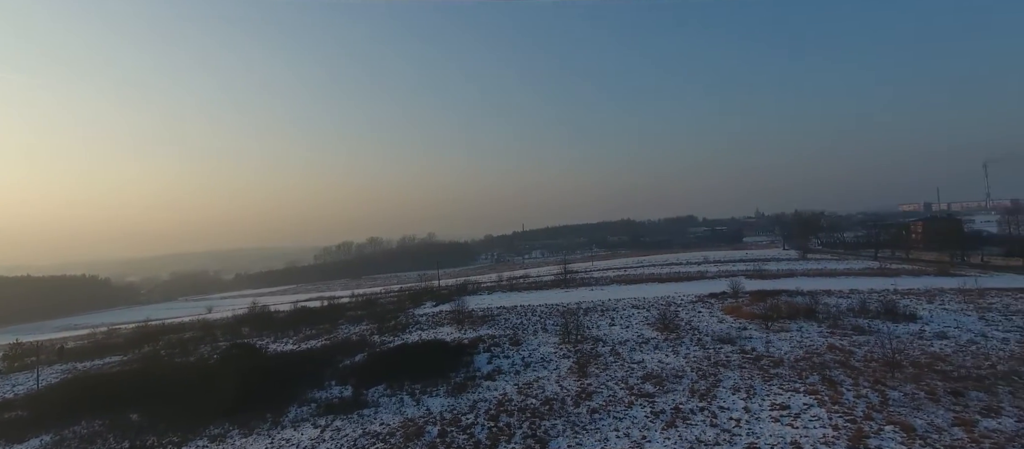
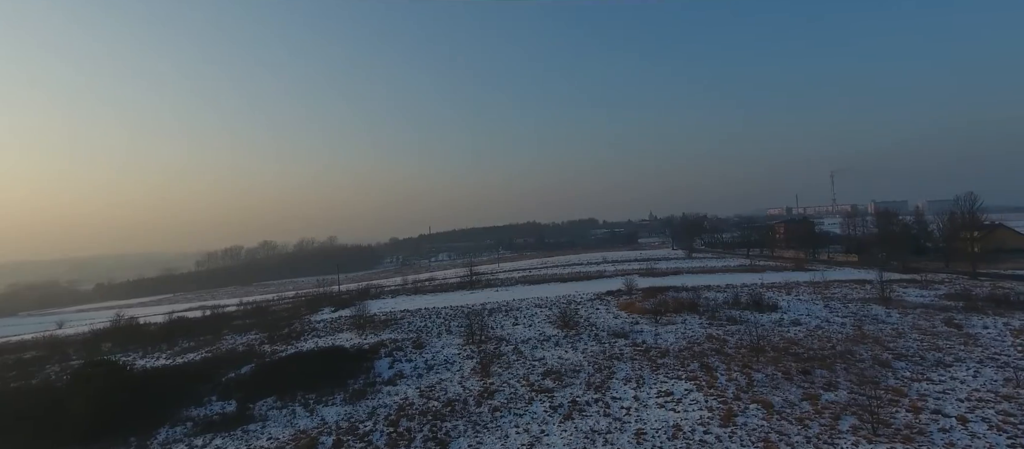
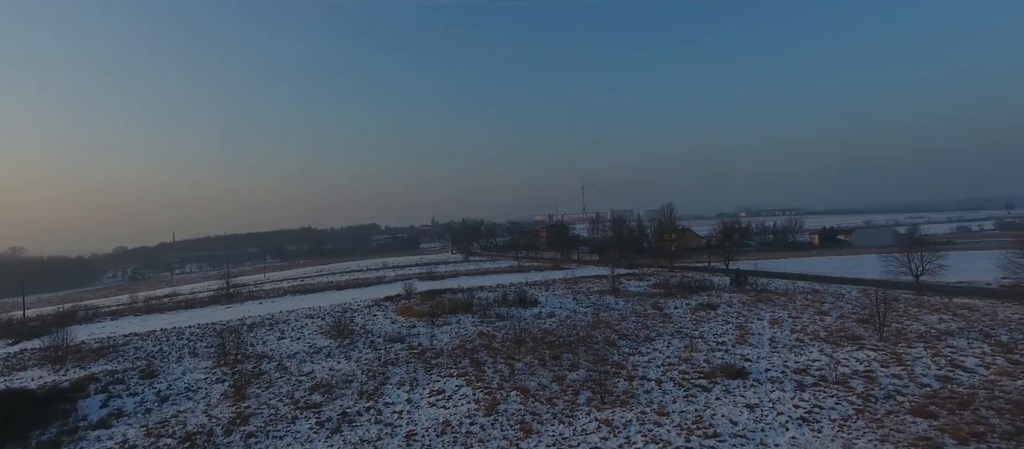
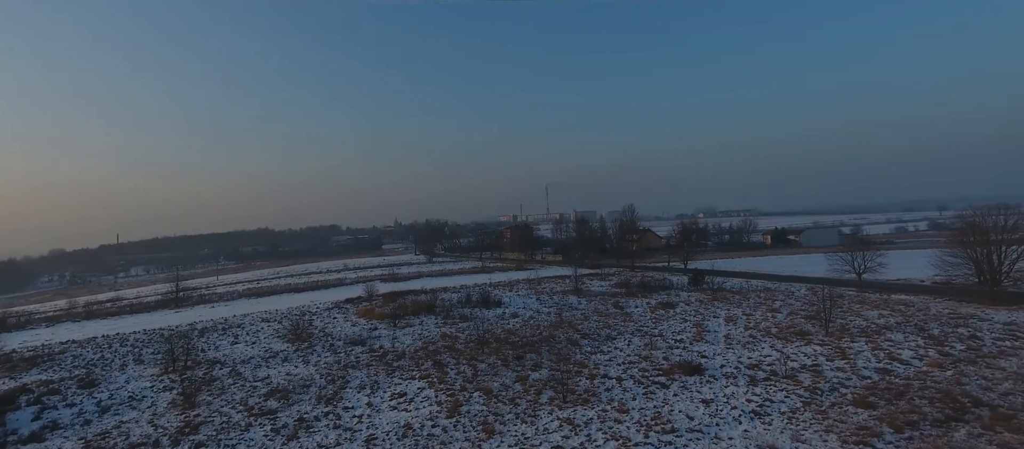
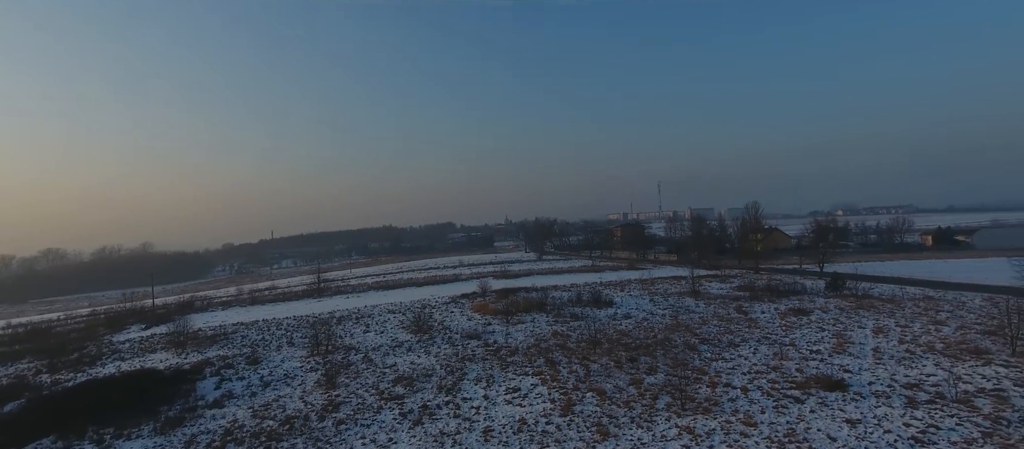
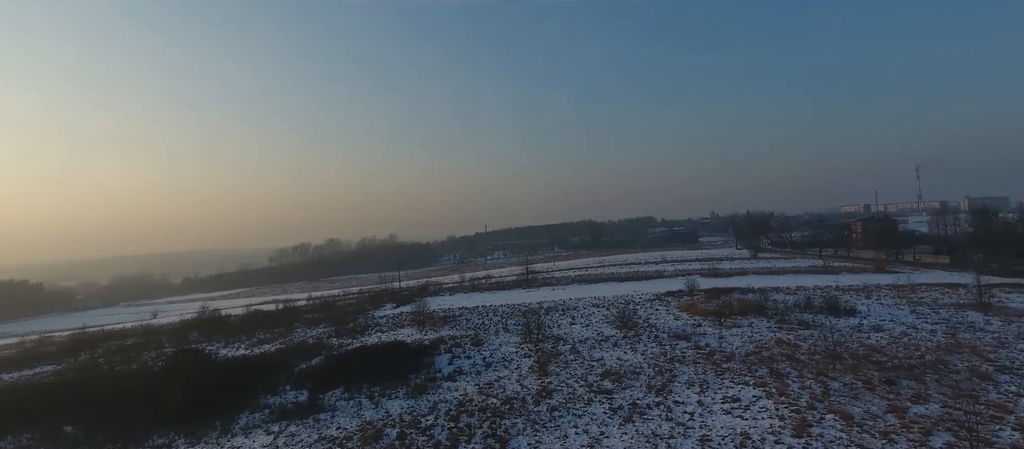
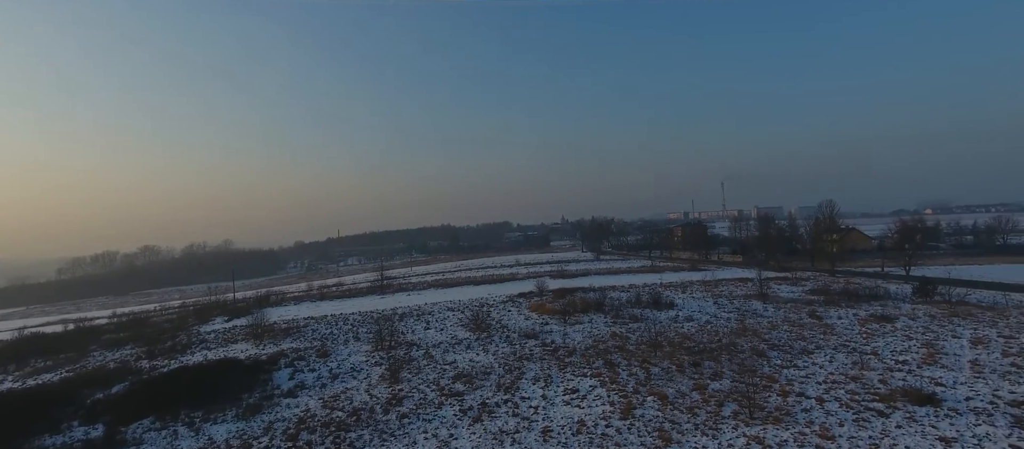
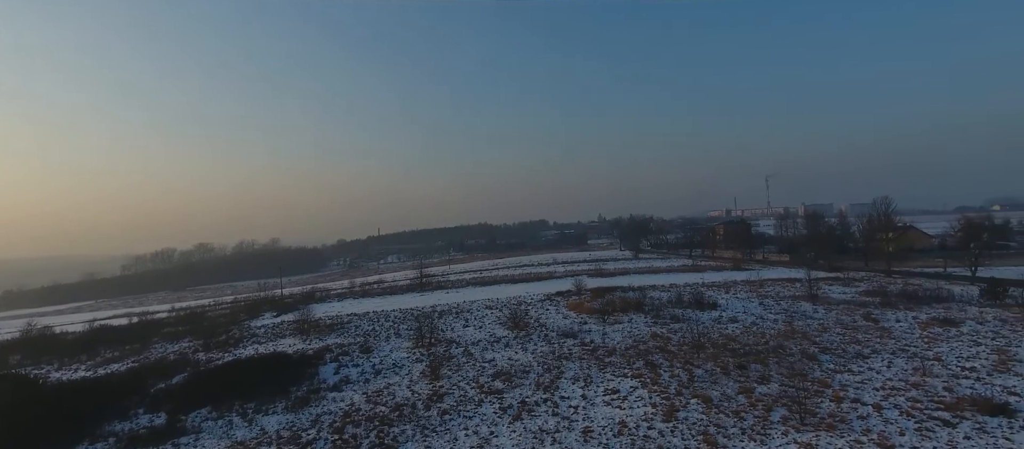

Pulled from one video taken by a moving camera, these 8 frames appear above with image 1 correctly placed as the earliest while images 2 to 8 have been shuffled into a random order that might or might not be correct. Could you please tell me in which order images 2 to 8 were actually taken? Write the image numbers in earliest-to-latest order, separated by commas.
6, 2, 8, 7, 5, 3, 4
